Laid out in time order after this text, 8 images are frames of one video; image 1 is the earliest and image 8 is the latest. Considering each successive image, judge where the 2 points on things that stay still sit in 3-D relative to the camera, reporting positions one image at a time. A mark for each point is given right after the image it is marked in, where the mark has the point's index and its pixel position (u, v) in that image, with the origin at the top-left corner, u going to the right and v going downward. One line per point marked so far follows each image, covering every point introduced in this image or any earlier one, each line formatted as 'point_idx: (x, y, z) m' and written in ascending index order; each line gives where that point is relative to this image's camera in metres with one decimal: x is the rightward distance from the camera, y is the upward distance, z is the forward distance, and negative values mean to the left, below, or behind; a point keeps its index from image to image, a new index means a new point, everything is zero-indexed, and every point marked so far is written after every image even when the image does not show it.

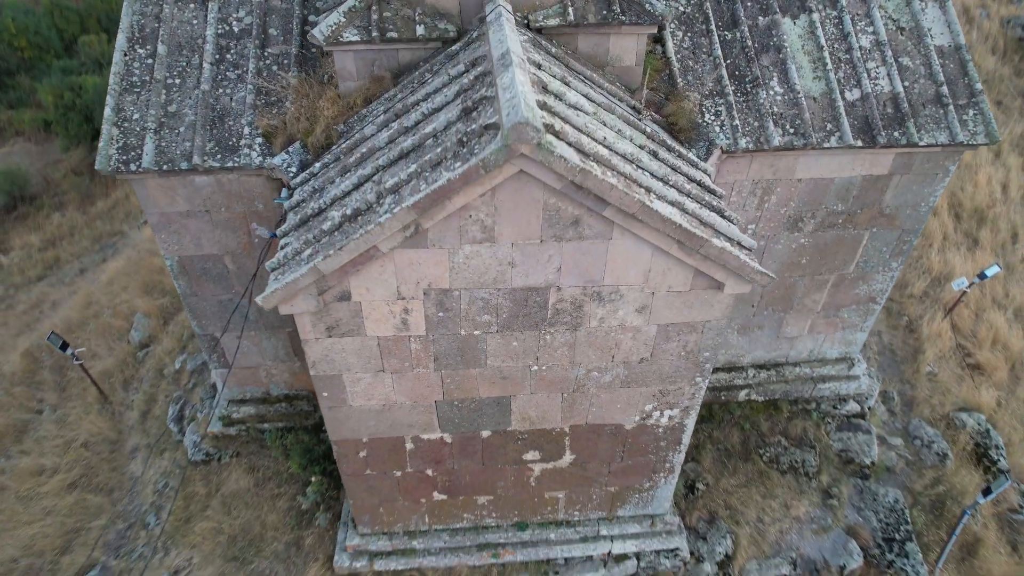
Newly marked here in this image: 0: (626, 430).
0: (+0.8, -1.0, +4.7) m
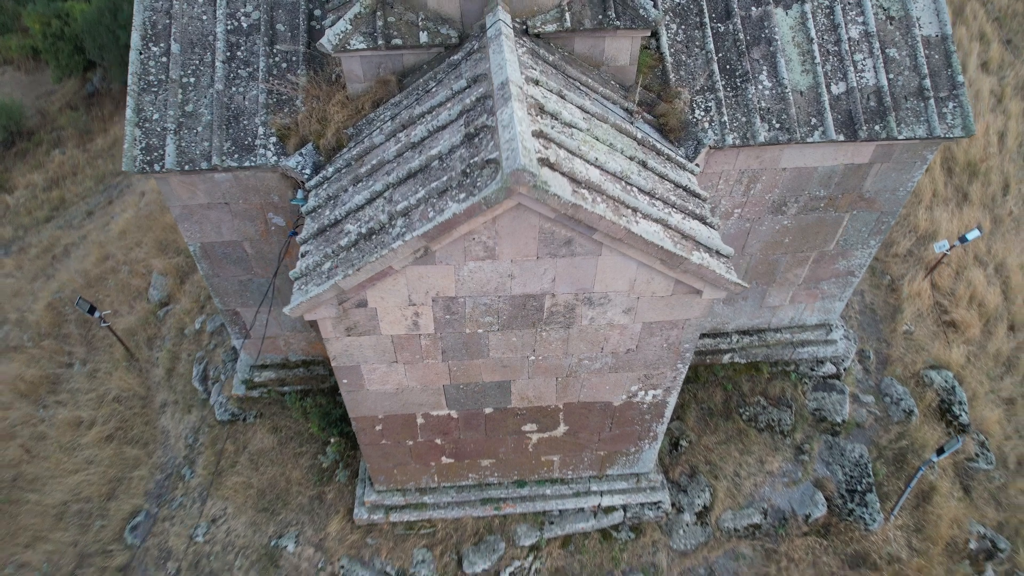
0: (+0.8, -0.9, +5.2) m
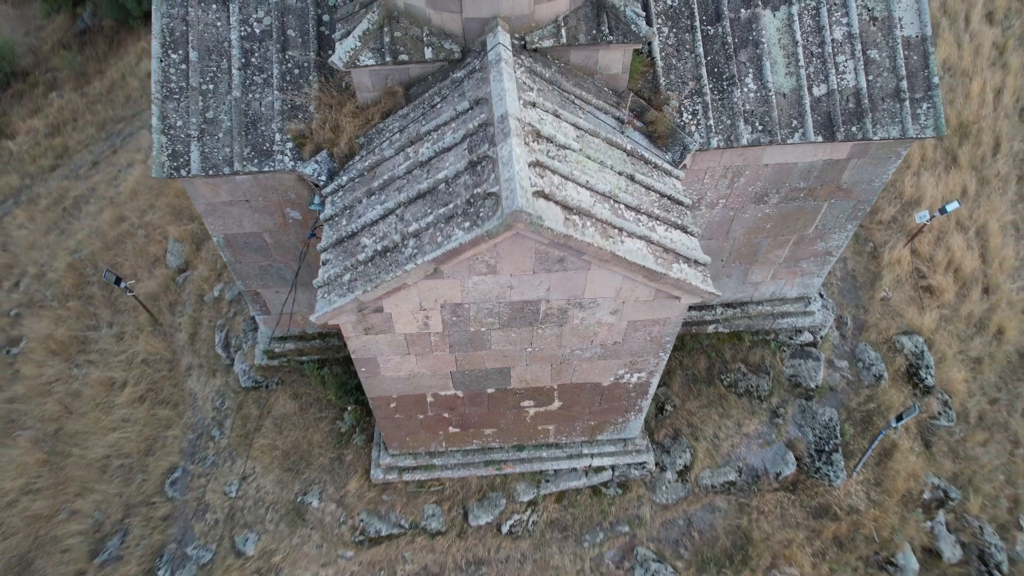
0: (+0.8, -0.9, +5.8) m
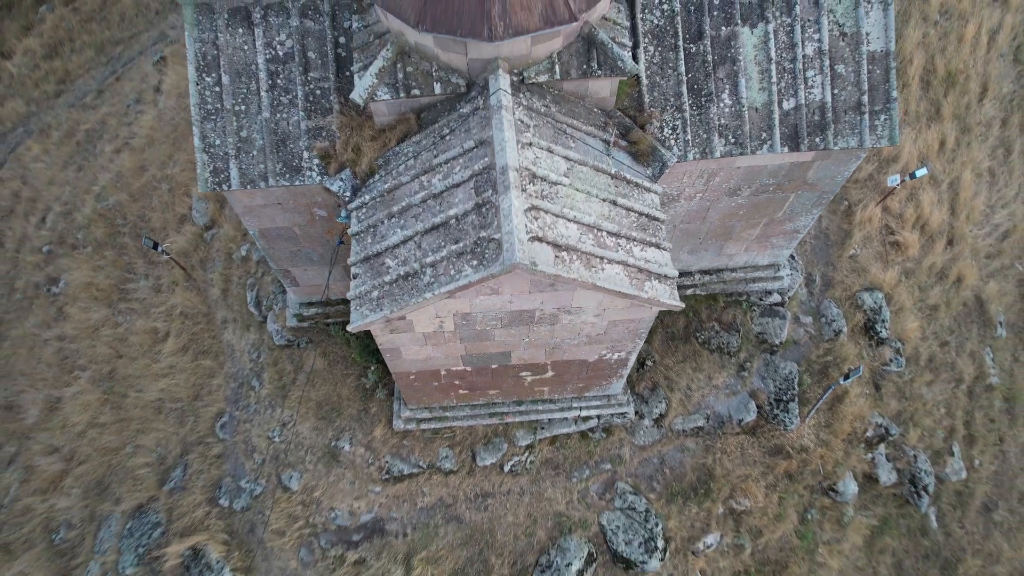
0: (+0.8, -0.8, +6.8) m
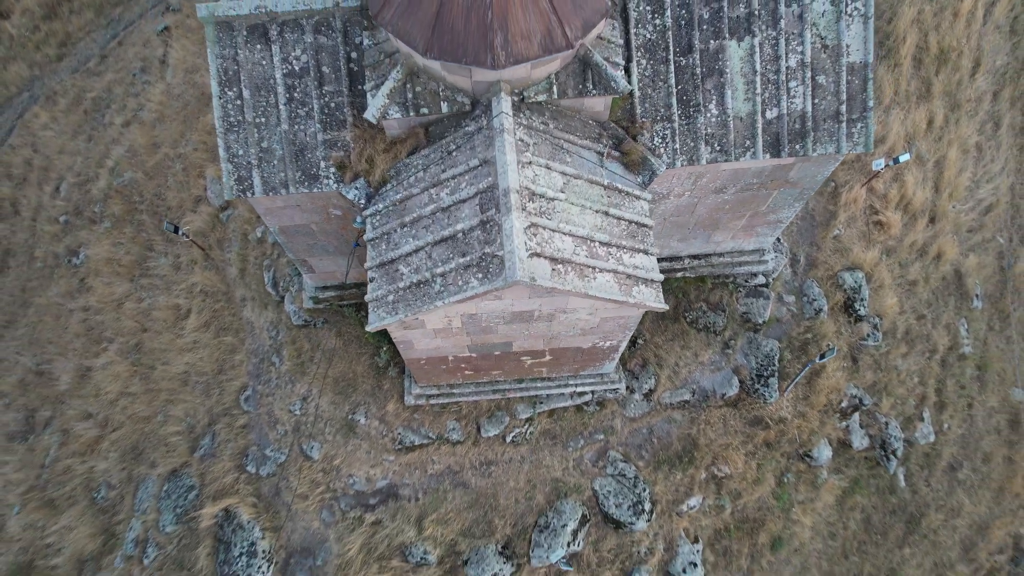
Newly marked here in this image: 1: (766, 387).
0: (+0.8, -0.7, +7.5) m
1: (+3.7, -1.4, +9.5) m
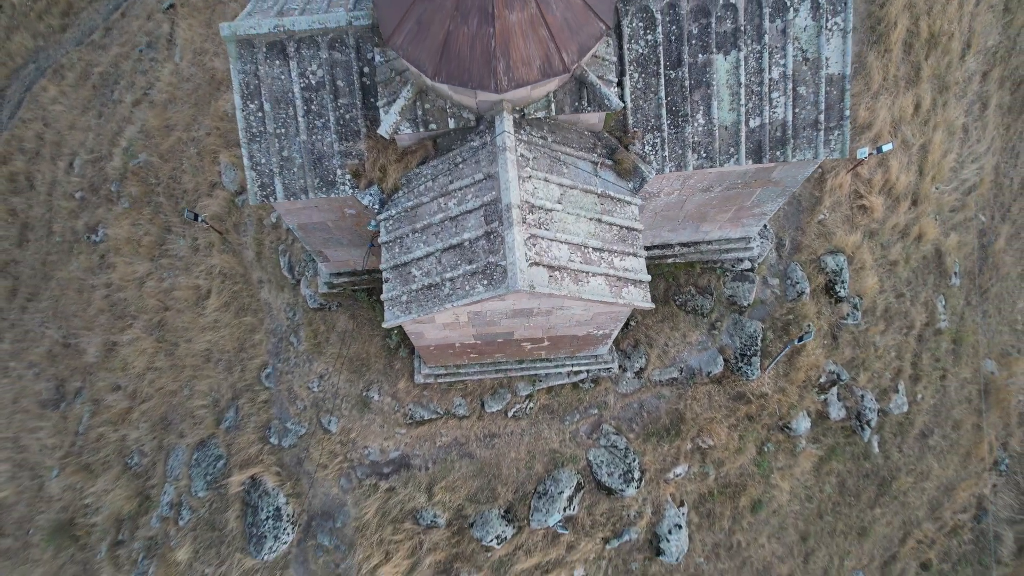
0: (+0.9, -0.6, +8.2) m
1: (+3.7, -1.2, +10.2) m
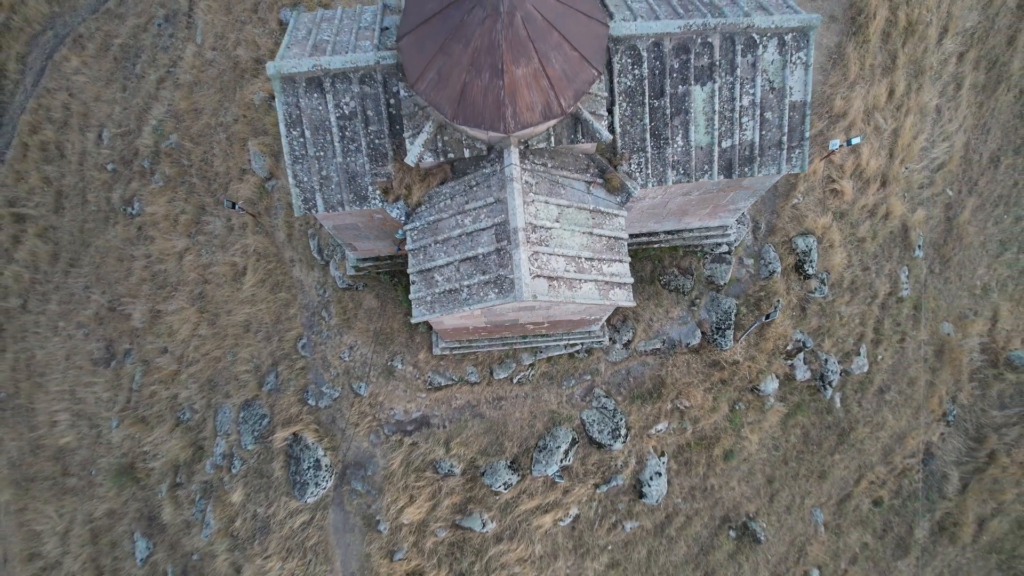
0: (+0.9, -0.5, +9.6) m
1: (+3.8, -0.9, +11.7) m
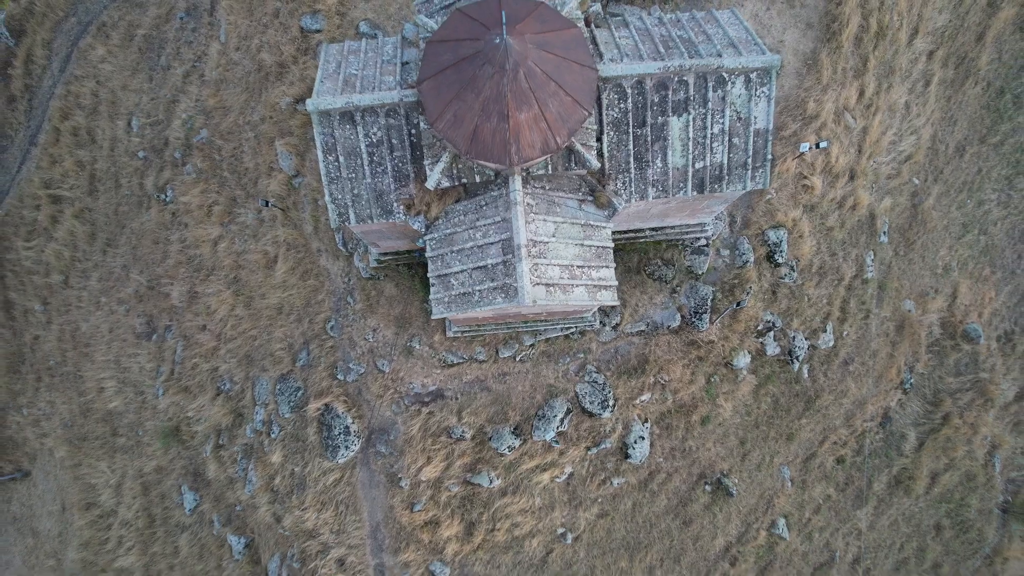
0: (+1.0, -0.4, +11.2) m
1: (+3.8, -0.7, +13.3) m
